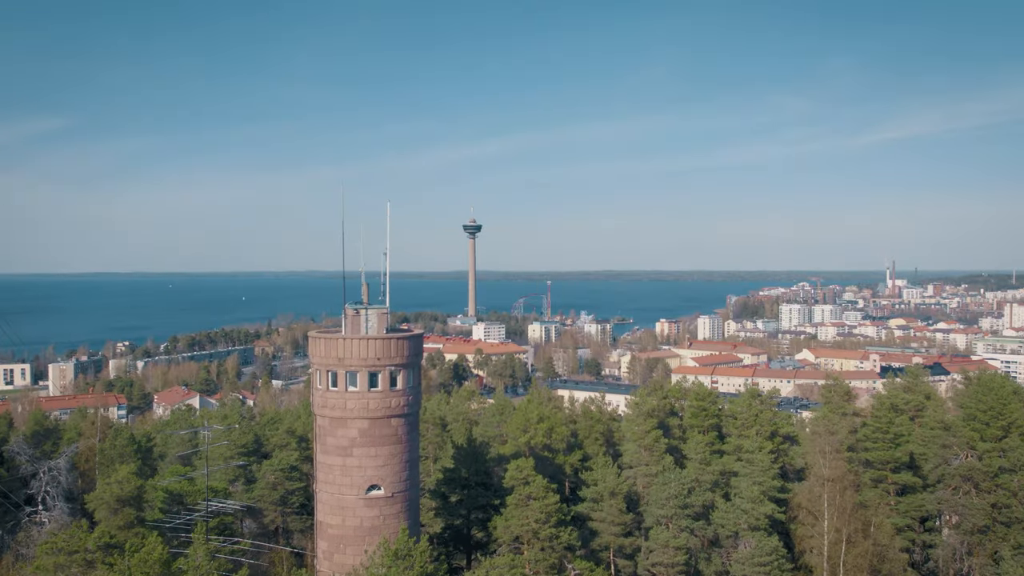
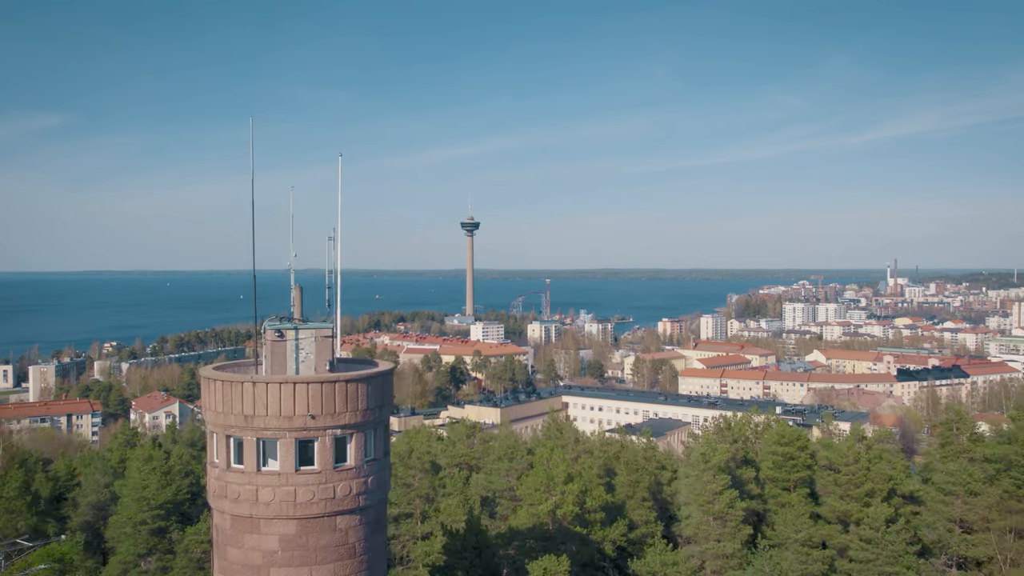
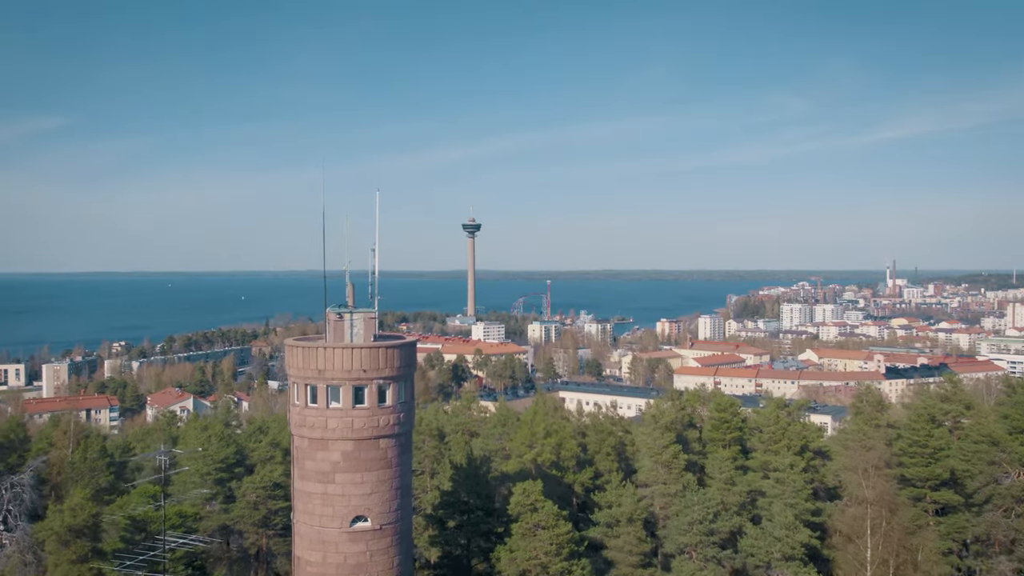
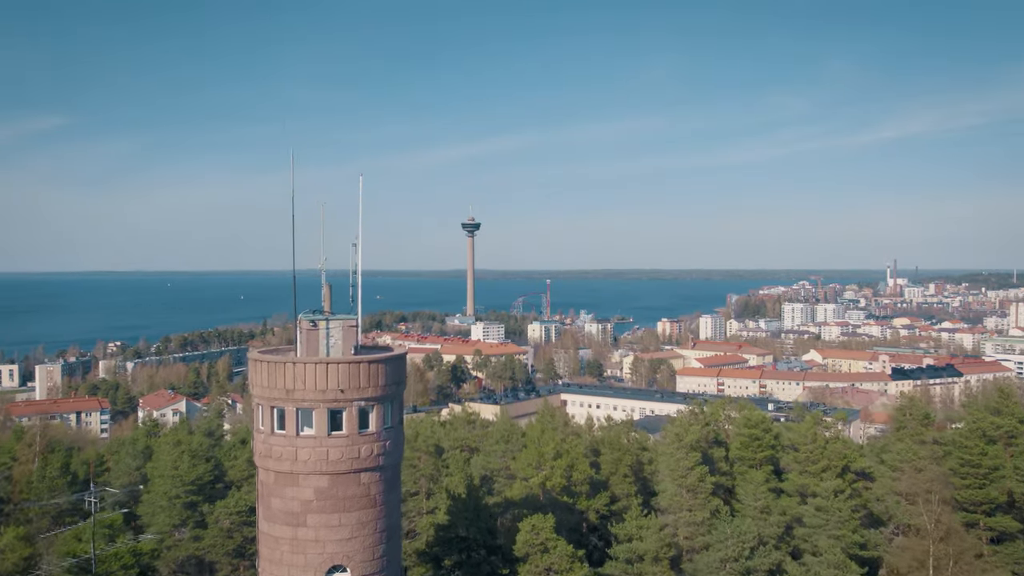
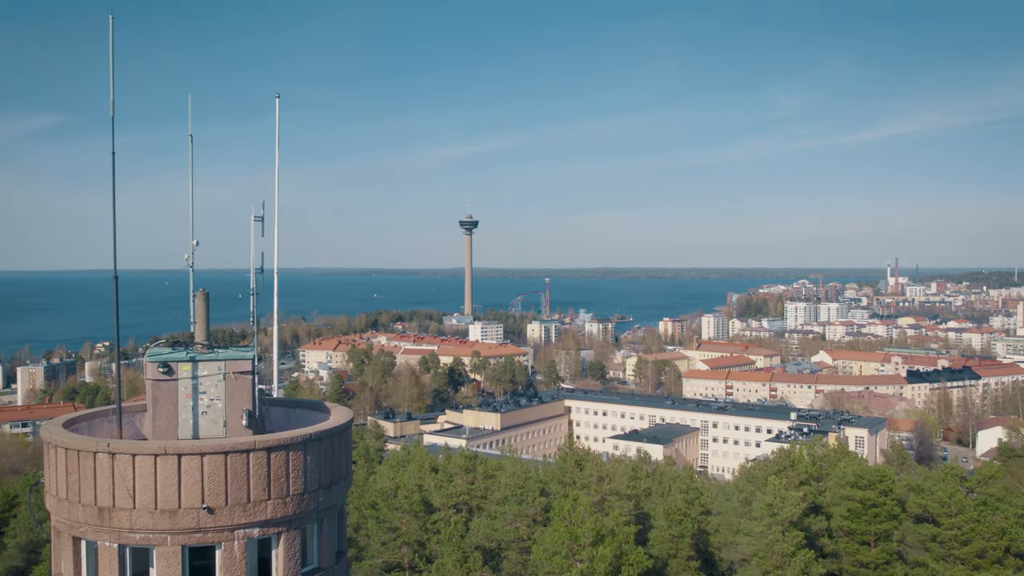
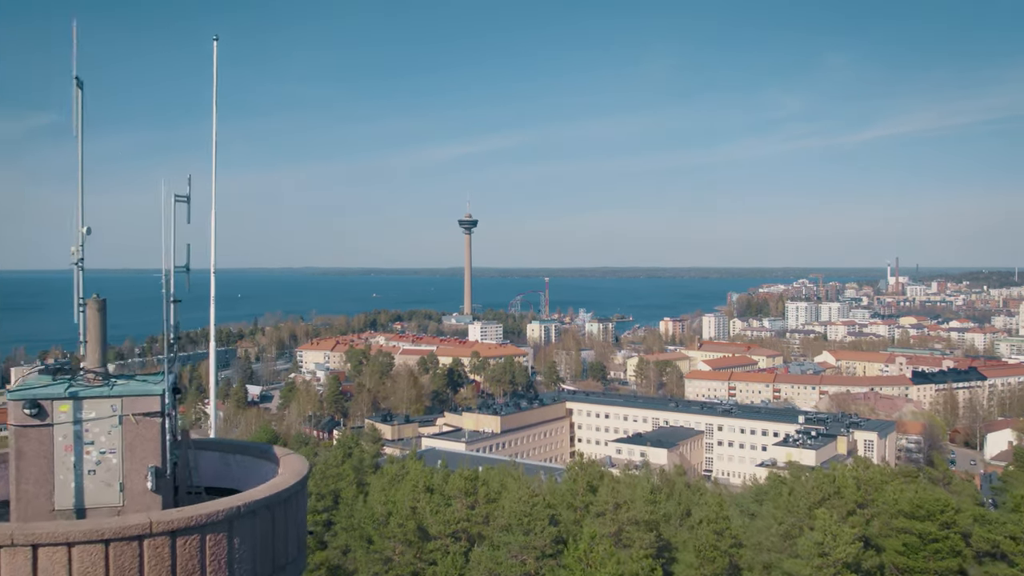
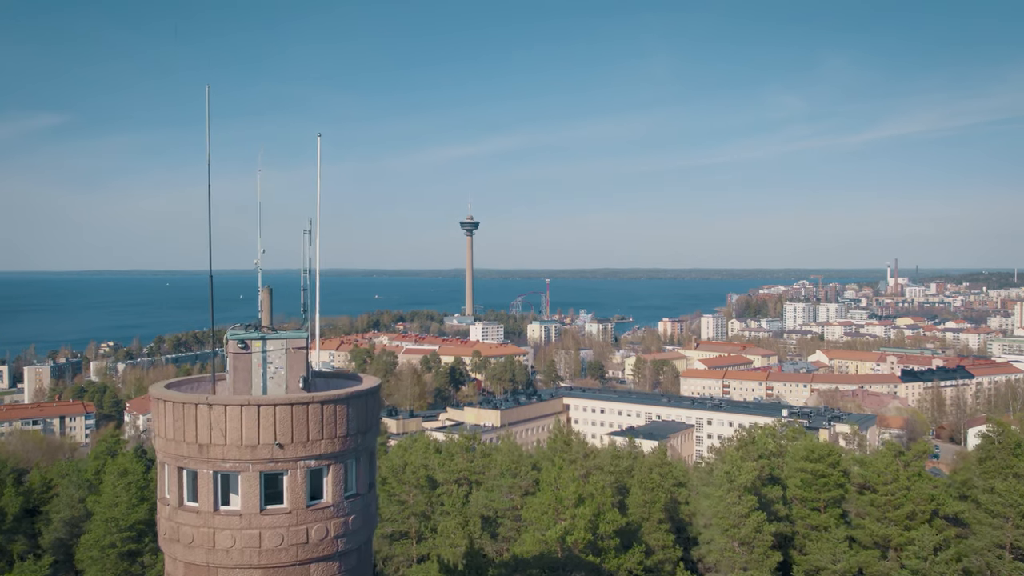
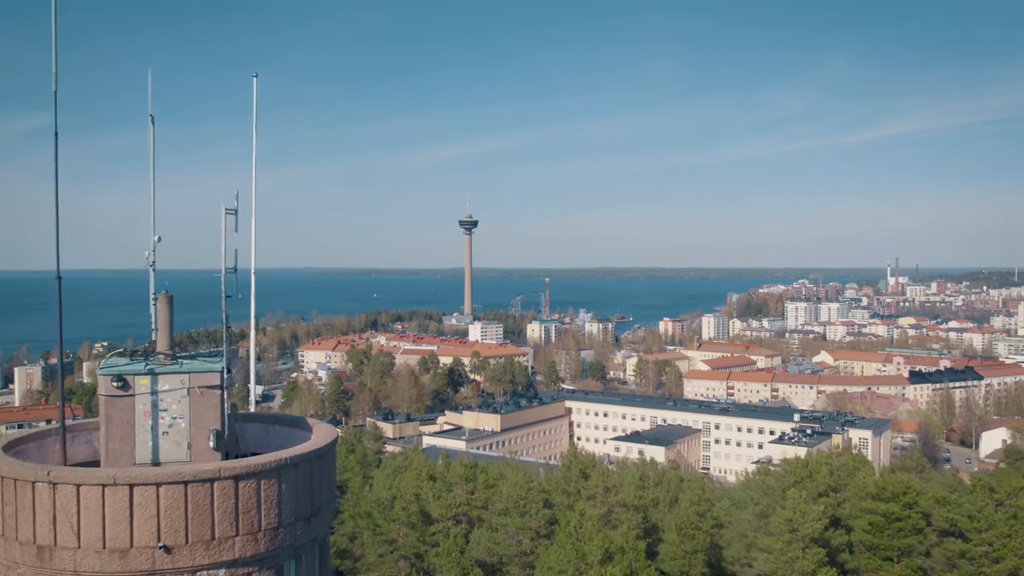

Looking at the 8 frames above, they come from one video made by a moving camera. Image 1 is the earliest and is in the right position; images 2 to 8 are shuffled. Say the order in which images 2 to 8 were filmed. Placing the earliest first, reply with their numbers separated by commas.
3, 4, 2, 7, 5, 8, 6
